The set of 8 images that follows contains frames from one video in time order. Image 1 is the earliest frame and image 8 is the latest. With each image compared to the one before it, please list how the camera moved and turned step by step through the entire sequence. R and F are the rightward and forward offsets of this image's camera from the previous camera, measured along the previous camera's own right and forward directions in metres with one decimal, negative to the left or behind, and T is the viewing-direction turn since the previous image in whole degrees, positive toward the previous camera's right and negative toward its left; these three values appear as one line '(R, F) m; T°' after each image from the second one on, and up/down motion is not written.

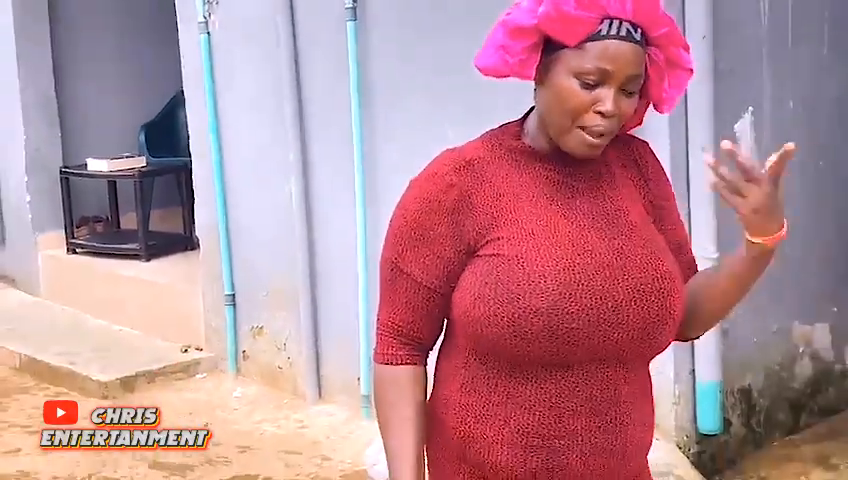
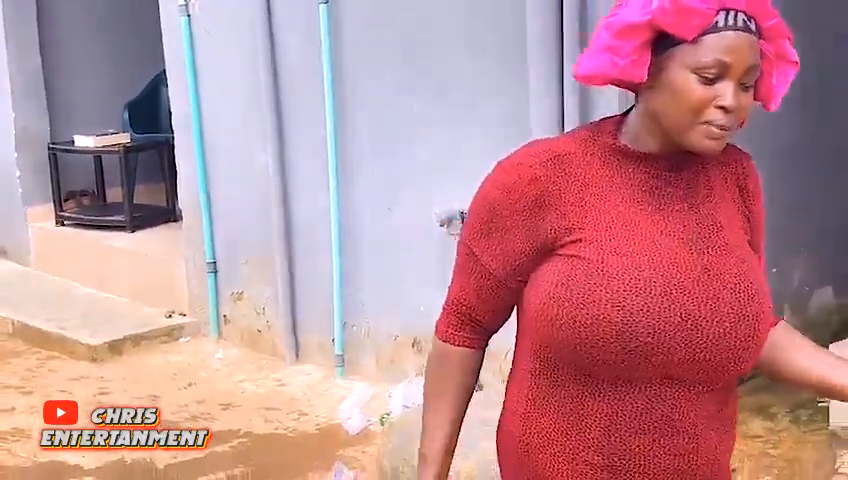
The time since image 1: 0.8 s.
(+0.1, -0.2) m; +1°
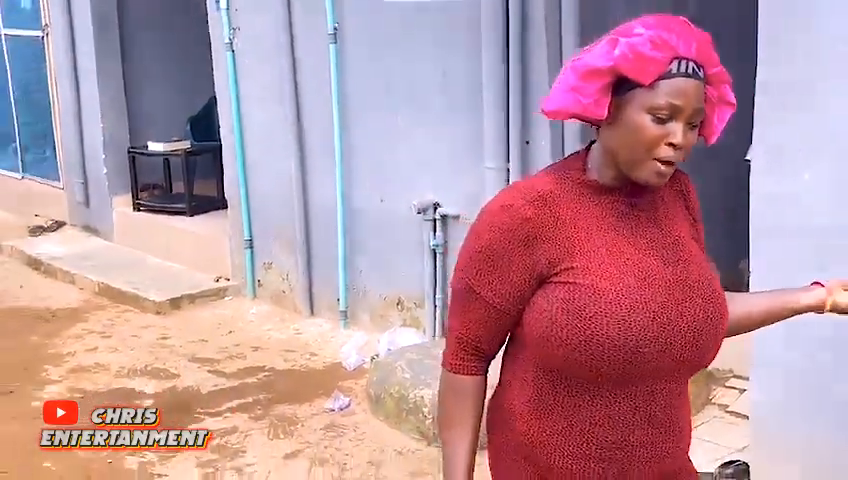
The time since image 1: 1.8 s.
(+0.5, -1.1) m; -4°
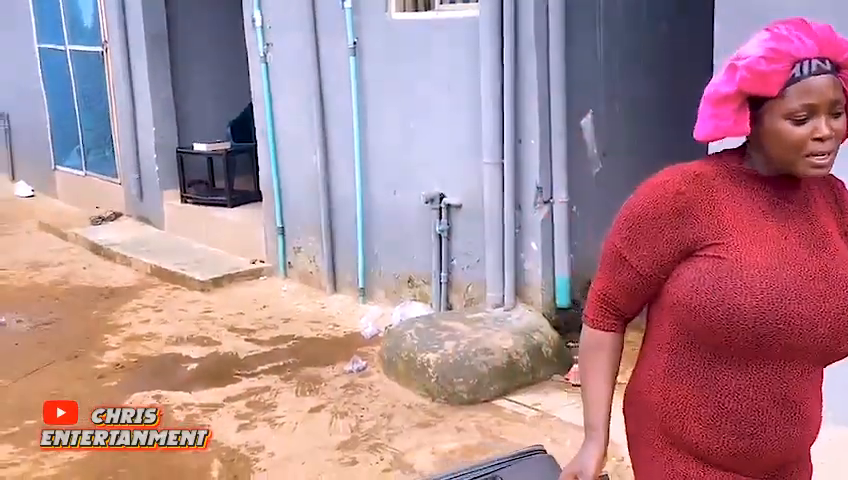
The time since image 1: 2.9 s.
(+0.2, -0.7) m; -2°
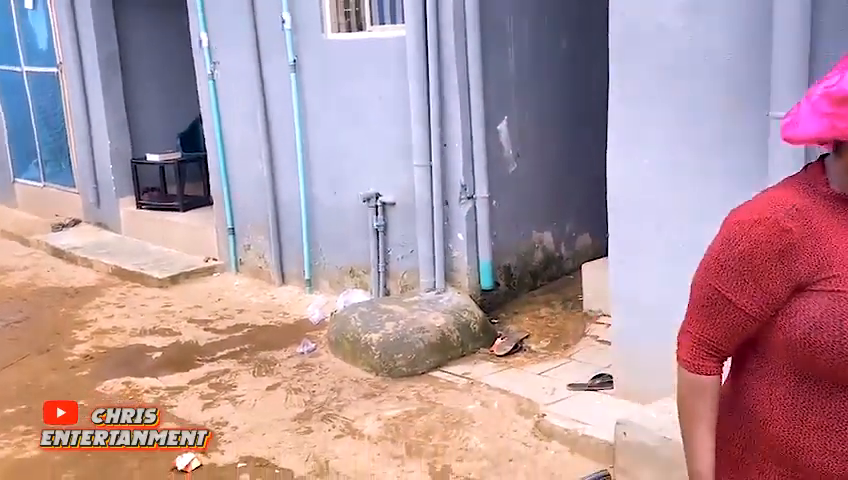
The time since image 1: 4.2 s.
(-0.1, -0.7) m; +5°
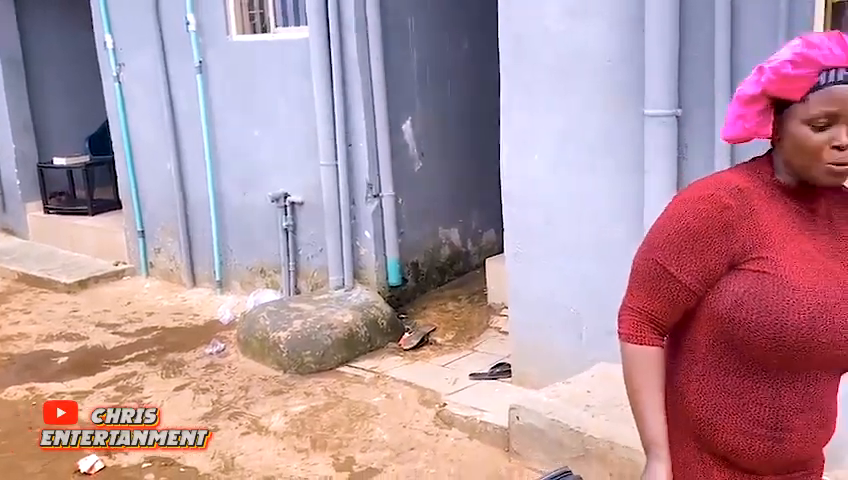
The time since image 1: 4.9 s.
(+0.2, -0.1) m; +4°
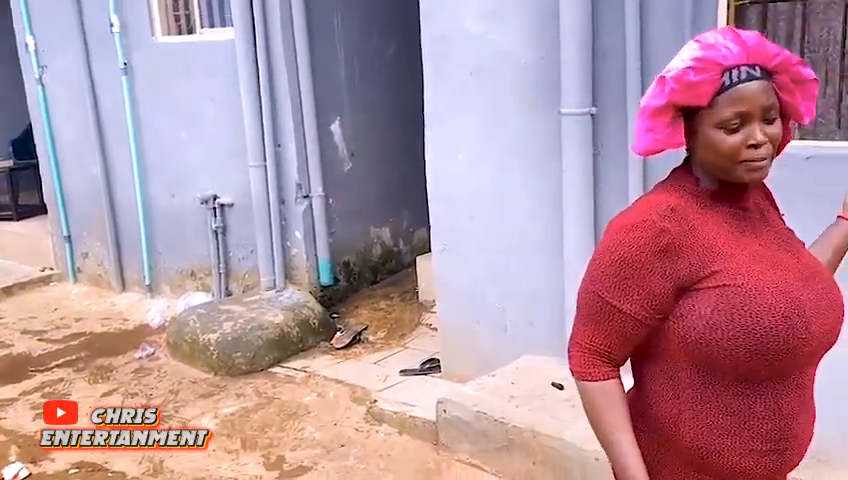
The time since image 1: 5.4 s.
(+0.1, -0.1) m; +4°
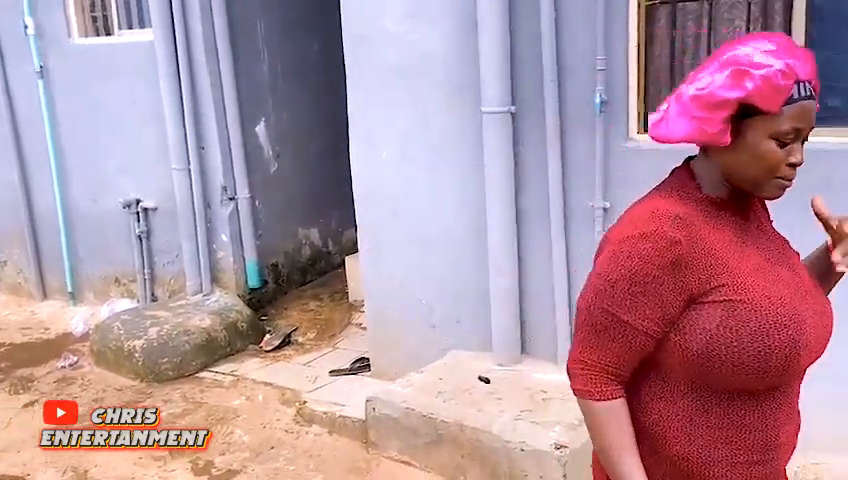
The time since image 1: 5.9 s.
(+0.1, 0.0) m; +4°
